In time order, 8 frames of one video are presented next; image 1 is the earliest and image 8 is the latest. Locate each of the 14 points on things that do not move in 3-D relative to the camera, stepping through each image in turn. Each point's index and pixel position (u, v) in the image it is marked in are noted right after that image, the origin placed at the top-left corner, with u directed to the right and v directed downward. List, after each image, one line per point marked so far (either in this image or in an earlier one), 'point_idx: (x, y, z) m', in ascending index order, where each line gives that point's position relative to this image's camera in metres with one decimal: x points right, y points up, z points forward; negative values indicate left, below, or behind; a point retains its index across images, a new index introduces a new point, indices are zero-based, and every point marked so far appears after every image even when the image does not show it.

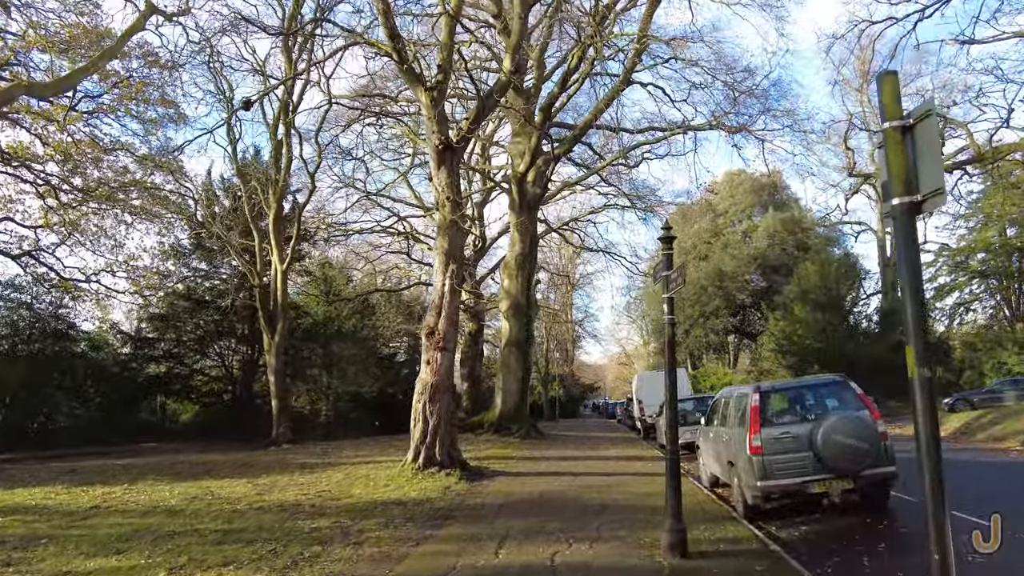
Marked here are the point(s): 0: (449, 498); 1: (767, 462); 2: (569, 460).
0: (-0.8, -2.5, +8.6) m
1: (+2.5, -1.7, +7.2) m
2: (+1.1, -3.4, +14.1) m
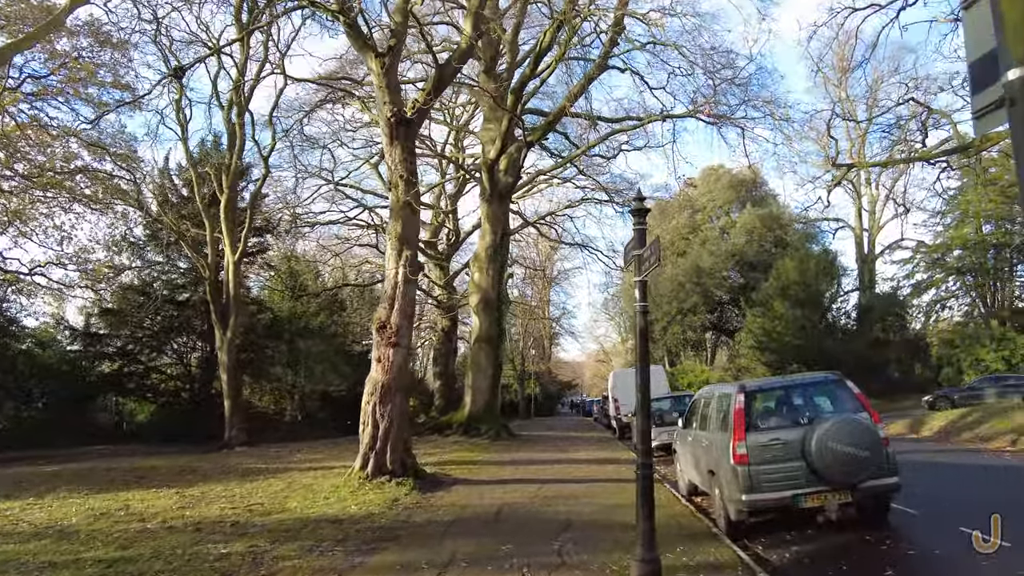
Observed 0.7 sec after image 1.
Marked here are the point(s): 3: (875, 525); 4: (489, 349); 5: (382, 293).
0: (-1.2, -2.4, +7.6) m
1: (+2.1, -1.6, +6.3) m
2: (+0.4, -3.2, +13.2) m
3: (+3.3, -2.2, +6.6) m
4: (-0.6, -1.7, +19.5) m
5: (-1.8, -0.1, +9.9) m
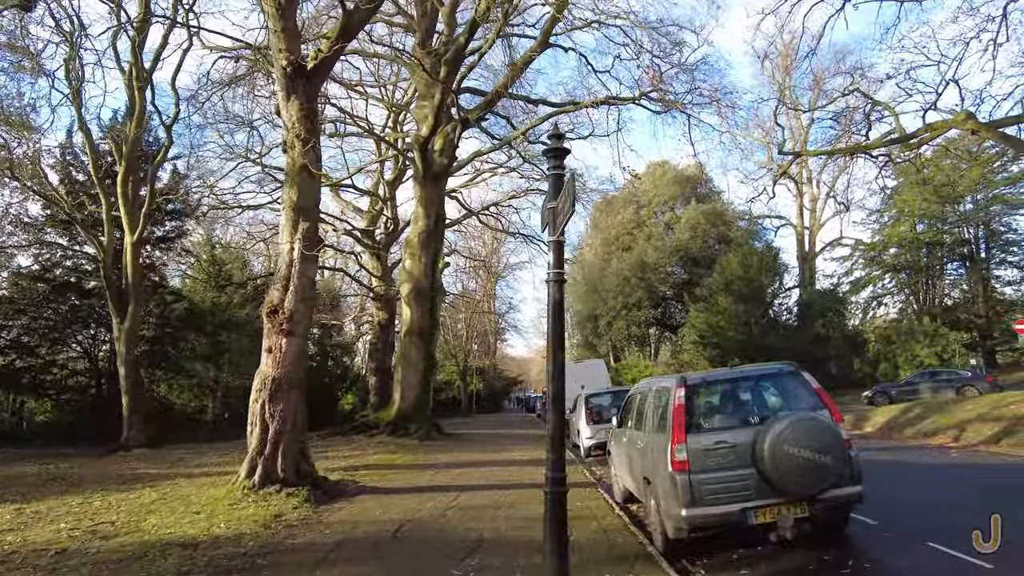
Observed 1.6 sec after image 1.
0: (-2.1, -2.1, +6.3) m
1: (+1.3, -1.4, +5.3) m
2: (-0.8, -3.0, +12.0) m
3: (+2.5, -2.0, +5.7) m
4: (-2.3, -1.4, +18.2) m
5: (-2.8, +0.2, +8.6) m
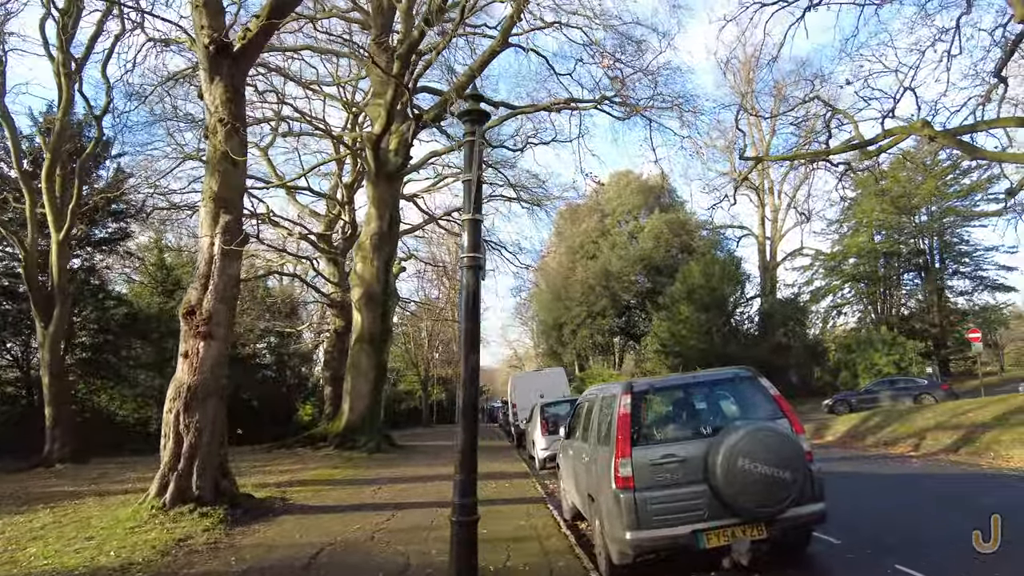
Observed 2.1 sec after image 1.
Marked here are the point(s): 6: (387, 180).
0: (-2.6, -2.1, +5.5) m
1: (+0.8, -1.4, +4.7) m
2: (-1.7, -3.0, +11.3) m
3: (+2.0, -2.0, +5.1) m
4: (-3.4, -1.5, +17.4) m
5: (-3.4, +0.2, +7.8) m
6: (-3.1, +2.6, +17.8) m
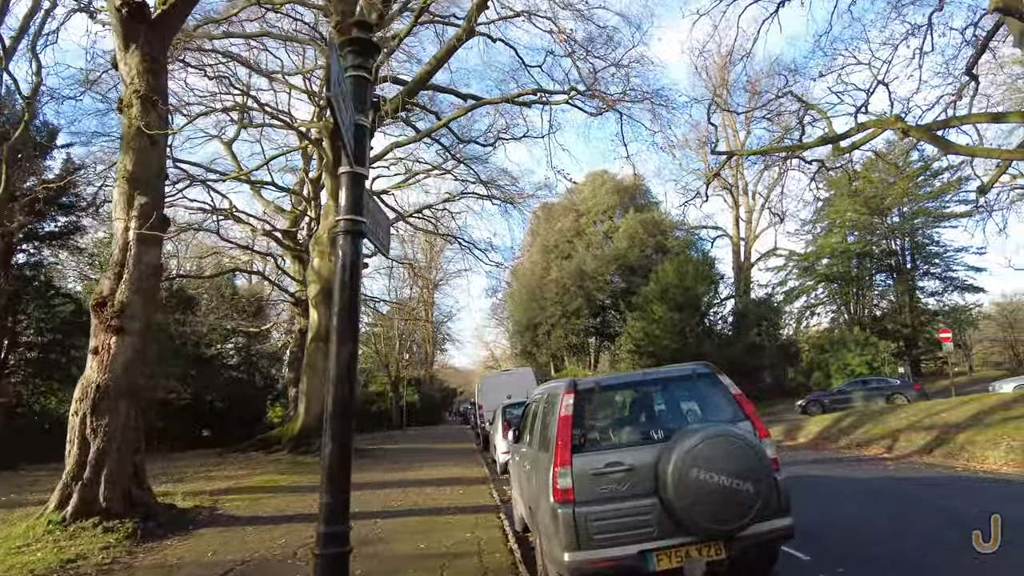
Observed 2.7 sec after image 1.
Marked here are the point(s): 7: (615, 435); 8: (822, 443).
0: (-3.1, -2.0, +4.8) m
1: (+0.4, -1.3, +4.1) m
2: (-2.3, -2.9, +10.6) m
3: (+1.5, -1.9, +4.6) m
4: (-4.3, -1.4, +16.7) m
5: (-4.0, +0.3, +7.1) m
6: (-3.9, +2.7, +17.1) m
7: (+0.6, -0.9, +4.3) m
8: (+6.9, -3.4, +16.0) m
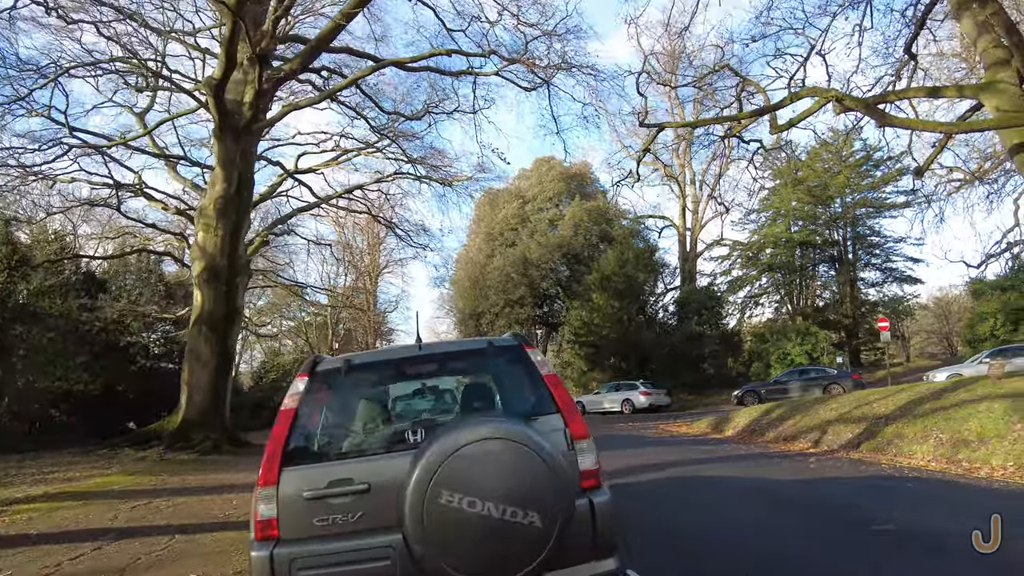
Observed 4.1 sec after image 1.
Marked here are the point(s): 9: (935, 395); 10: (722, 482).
0: (-4.4, -1.7, +3.2) m
1: (-0.8, -1.0, +2.6) m
2: (-3.9, -2.6, +9.0) m
3: (+0.3, -1.6, +3.2) m
4: (-6.2, -0.9, +14.9) m
5: (-5.3, +0.7, +5.3) m
6: (-5.8, +3.2, +15.3) m
7: (-0.6, -0.6, +2.9) m
8: (+4.9, -3.1, +15.0) m
9: (+7.0, -1.8, +12.0) m
10: (+2.4, -2.3, +7.9) m
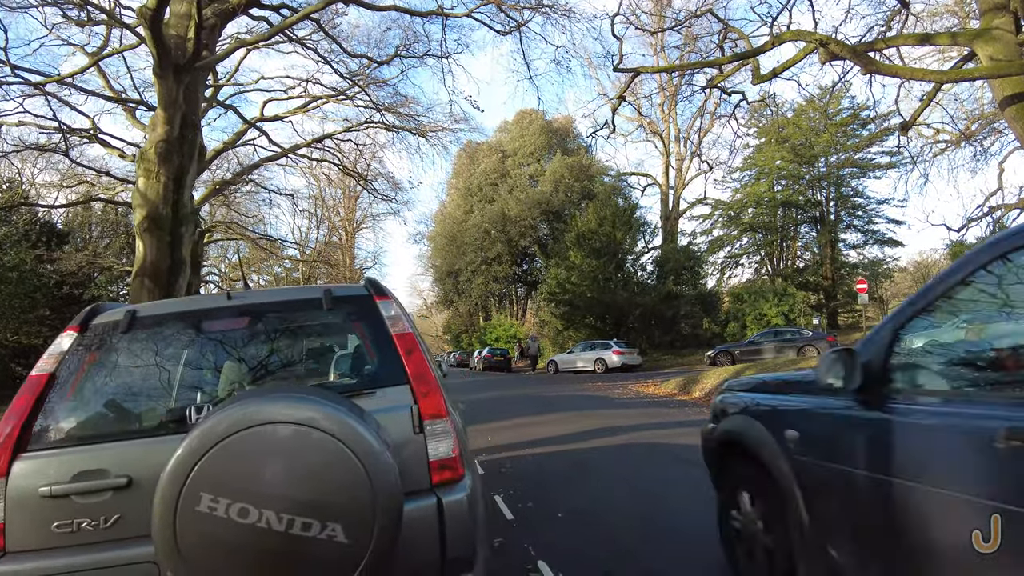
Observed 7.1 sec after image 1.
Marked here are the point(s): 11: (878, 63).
0: (-4.9, -1.4, +2.4) m
1: (-1.3, -0.8, +1.9) m
2: (-4.6, -1.9, +8.3) m
3: (-0.2, -1.4, +2.5) m
4: (-7.0, 0.0, +14.1) m
5: (-5.9, +1.1, +4.4) m
6: (-6.6, +4.2, +14.2) m
7: (-1.1, -0.4, +2.2) m
8: (+4.1, -2.2, +14.5) m
9: (+6.3, -1.1, +11.5) m
10: (+1.7, -1.9, +7.3) m
11: (+6.1, +3.8, +12.0) m
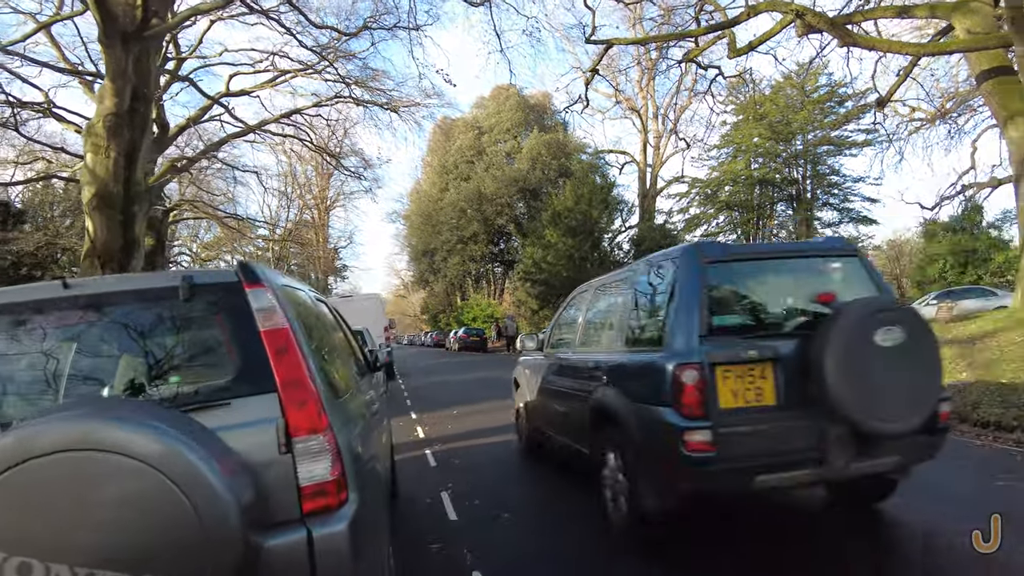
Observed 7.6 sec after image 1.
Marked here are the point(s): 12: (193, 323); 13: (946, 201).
0: (-5.2, -1.4, +1.9) m
1: (-1.6, -0.8, +1.5) m
2: (-5.0, -1.7, +7.8) m
3: (-0.5, -1.3, +2.2) m
4: (-7.6, +0.4, +13.5) m
5: (-6.2, +1.2, +3.8) m
6: (-7.2, +4.5, +13.5) m
7: (-1.4, -0.3, +1.7) m
8: (+3.5, -1.8, +14.3) m
9: (+5.8, -0.8, +11.3) m
10: (+1.3, -1.7, +7.0) m
11: (+5.5, +4.1, +11.7) m
12: (-1.0, -0.1, +2.0) m
13: (+9.0, +1.8, +15.0) m
